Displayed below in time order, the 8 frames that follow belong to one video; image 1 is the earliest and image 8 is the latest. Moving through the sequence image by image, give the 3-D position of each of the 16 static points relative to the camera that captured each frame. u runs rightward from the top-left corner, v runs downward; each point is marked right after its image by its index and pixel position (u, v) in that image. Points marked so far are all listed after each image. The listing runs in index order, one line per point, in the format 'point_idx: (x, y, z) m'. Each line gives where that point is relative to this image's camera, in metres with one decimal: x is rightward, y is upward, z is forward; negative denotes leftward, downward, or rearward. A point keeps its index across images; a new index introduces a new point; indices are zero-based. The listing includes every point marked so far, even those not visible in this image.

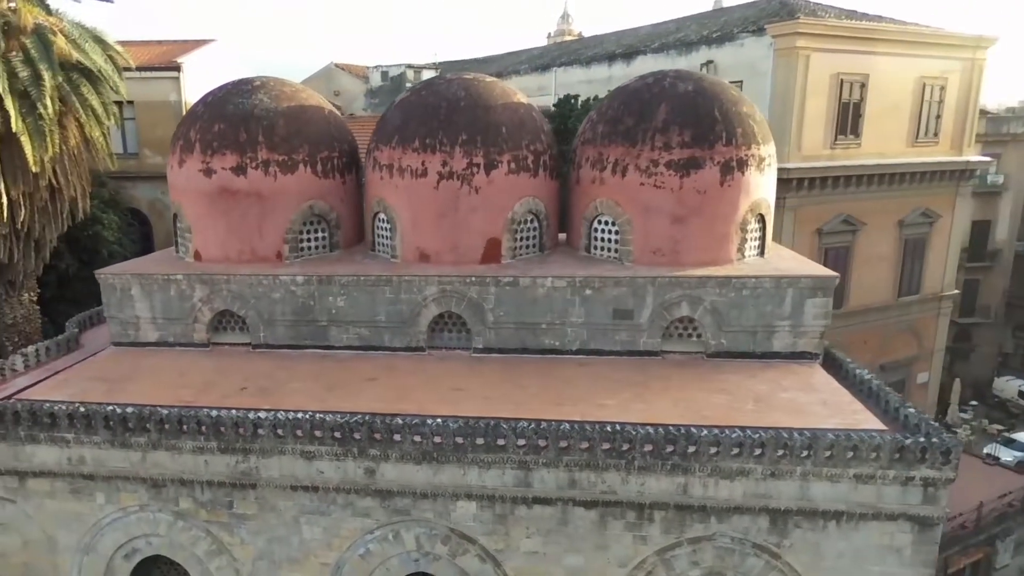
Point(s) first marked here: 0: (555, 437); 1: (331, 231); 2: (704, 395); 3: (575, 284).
0: (+0.5, -1.7, +6.5) m
1: (-3.2, +1.1, +10.5) m
2: (+2.6, -1.4, +7.6) m
3: (+1.1, +0.1, +8.8) m
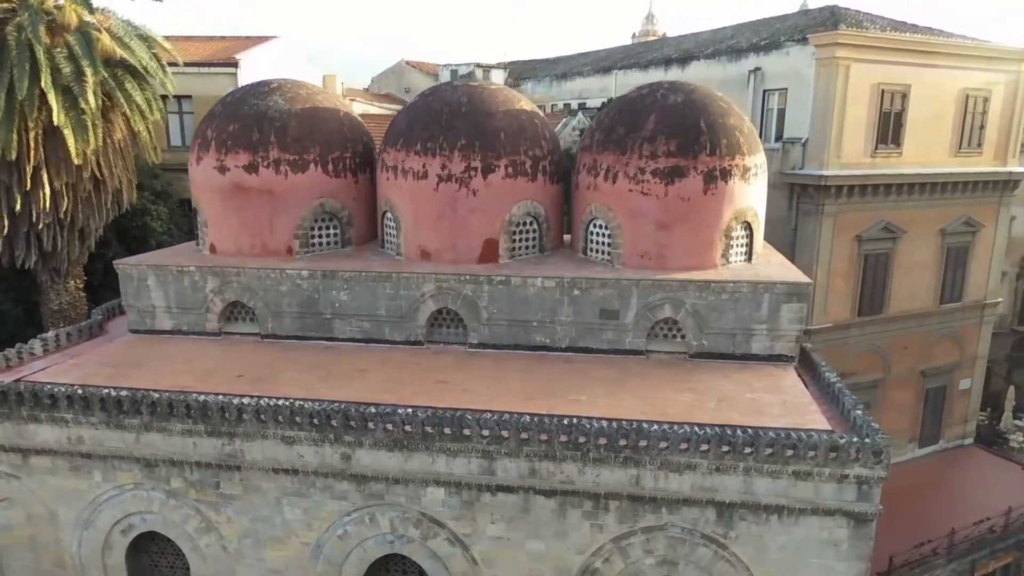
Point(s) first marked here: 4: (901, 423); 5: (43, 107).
0: (0.0, -1.7, +6.8) m
1: (-3.3, +1.2, +11.1) m
2: (+2.2, -1.5, +7.9) m
3: (+0.8, +0.1, +9.1) m
4: (+10.9, -3.7, +15.4) m
5: (-9.8, +4.0, +12.3) m
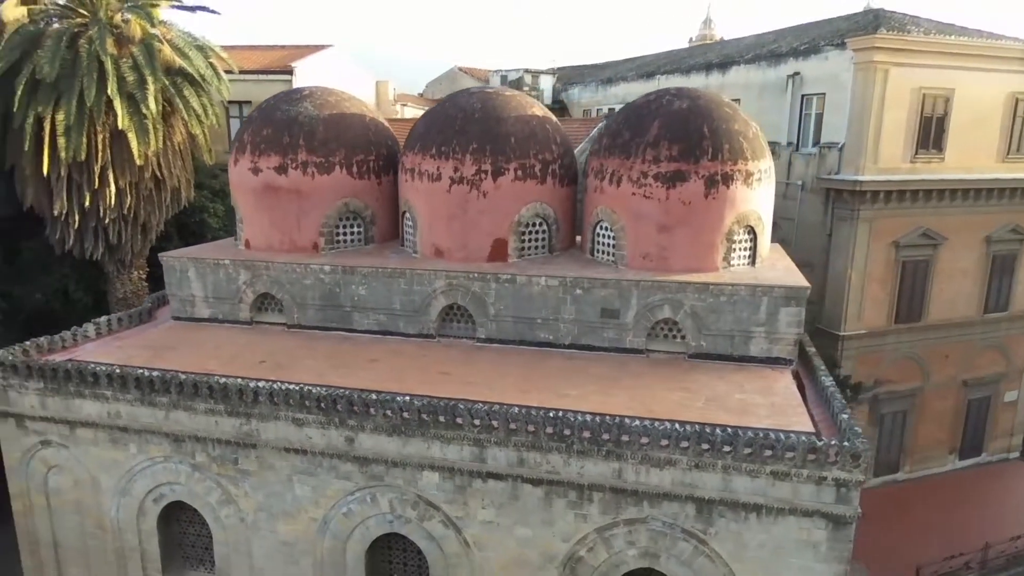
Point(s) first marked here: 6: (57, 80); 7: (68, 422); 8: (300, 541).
0: (-0.1, -1.7, +7.2) m
1: (-3.1, +1.3, +11.8) m
2: (+2.2, -1.5, +8.1) m
3: (+0.9, +0.1, +9.5) m
4: (+11.3, -3.9, +14.9) m
5: (-9.4, +4.2, +13.5) m
6: (-10.2, +4.8, +12.9) m
7: (-7.2, -2.2, +9.2) m
8: (-3.2, -3.8, +8.6) m
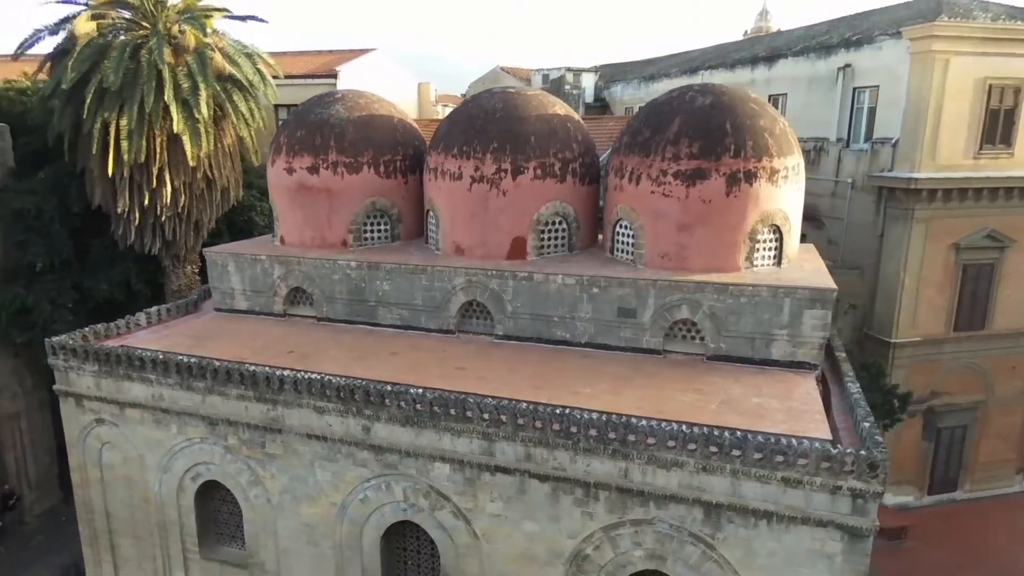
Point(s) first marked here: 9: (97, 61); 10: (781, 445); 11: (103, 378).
0: (0.0, -1.7, +7.3) m
1: (-2.6, +1.4, +12.1) m
2: (+2.3, -1.5, +8.0) m
3: (+1.2, +0.1, +9.4) m
4: (+12.0, -4.0, +14.0) m
5: (-8.7, +4.4, +14.3) m
6: (-9.5, +4.9, +13.8) m
7: (-7.0, -2.1, +9.9) m
8: (-3.0, -3.8, +8.9) m
9: (-10.3, +5.7, +14.0) m
10: (+3.0, -1.8, +6.4) m
11: (-7.2, -1.6, +9.9) m
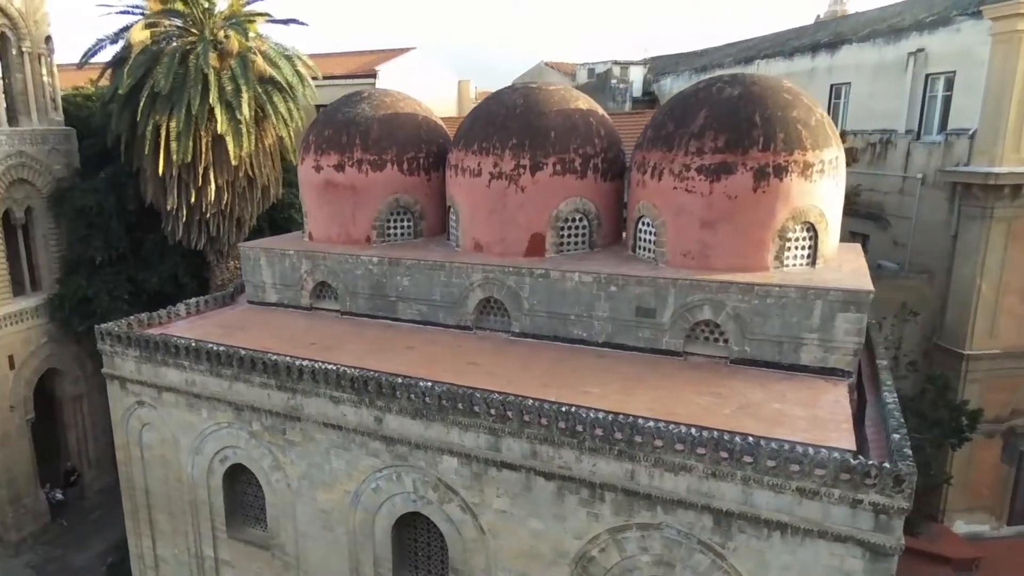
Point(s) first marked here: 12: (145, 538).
0: (+0.1, -1.6, +7.2) m
1: (-2.1, +1.5, +12.1) m
2: (+2.4, -1.5, +7.7) m
3: (+1.5, +0.1, +9.2) m
4: (+12.5, -4.2, +12.9) m
5: (-7.9, +4.6, +14.8) m
6: (-8.8, +5.1, +14.5) m
7: (-6.7, -1.9, +10.3) m
8: (-2.9, -3.7, +9.0) m
9: (-9.5, +5.9, +14.7) m
10: (+3.0, -1.8, +6.0) m
11: (-6.9, -1.4, +10.3) m
12: (-7.5, -5.2, +11.3) m
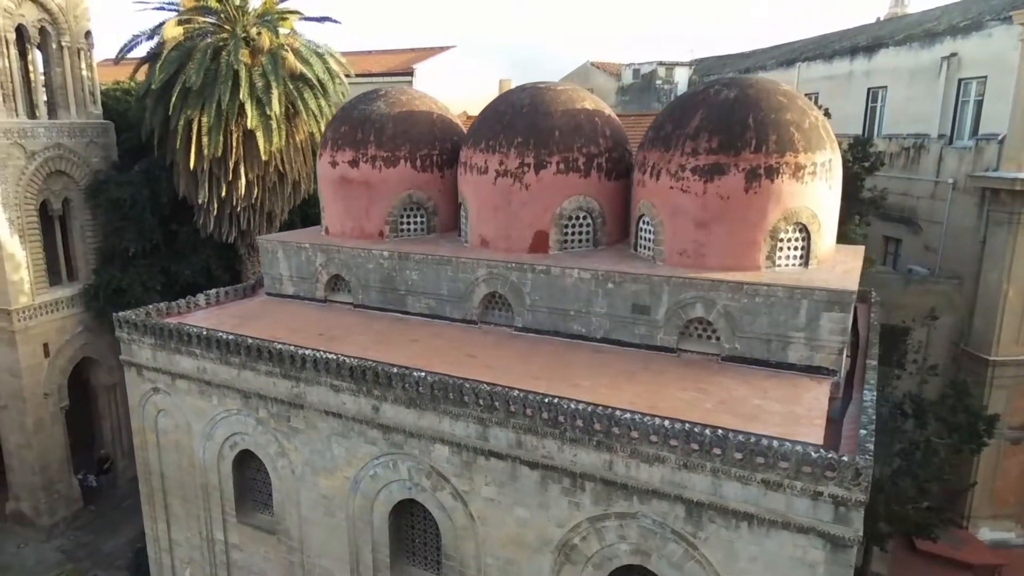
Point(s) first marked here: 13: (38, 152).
0: (-0.1, -1.5, +7.5) m
1: (-1.9, +1.6, +12.5) m
2: (+2.3, -1.4, +7.8) m
3: (+1.4, +0.2, +9.5) m
4: (+12.6, -4.3, +12.5) m
5: (-7.5, +4.9, +15.5) m
6: (-8.4, +5.4, +15.2) m
7: (-6.7, -1.7, +11.0) m
8: (-3.0, -3.5, +9.5) m
9: (-9.1, +6.2, +15.5) m
10: (+2.8, -1.8, +6.2) m
11: (-6.9, -1.2, +11.0) m
12: (-7.5, -5.0, +12.0) m
13: (-12.4, +3.6, +14.9) m
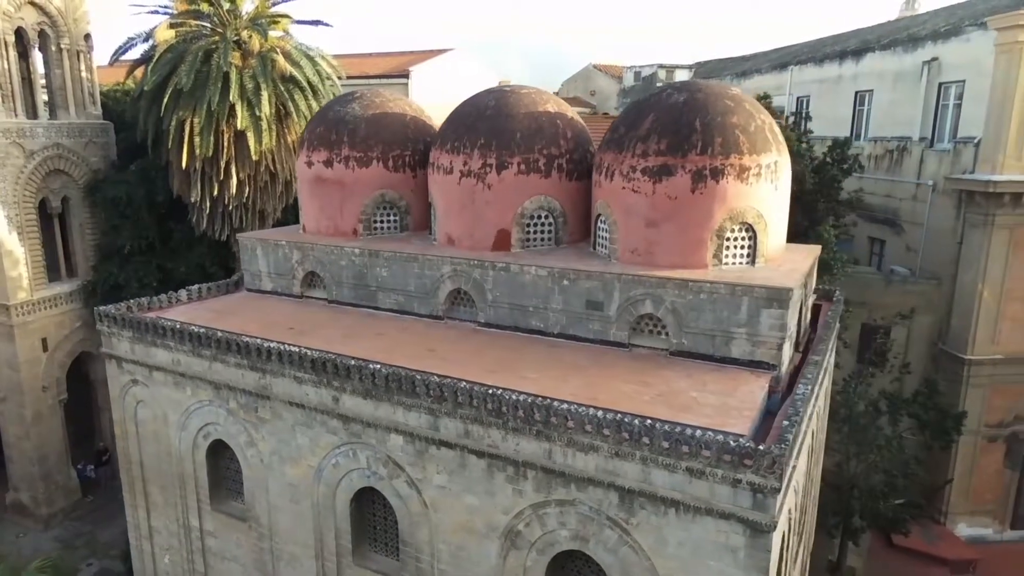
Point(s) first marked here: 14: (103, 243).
0: (-0.8, -1.5, +7.8) m
1: (-2.6, +1.7, +12.9) m
2: (+1.6, -1.4, +8.1) m
3: (+0.7, +0.2, +9.8) m
4: (+11.9, -4.3, +12.8) m
5: (-8.2, +4.9, +15.9) m
6: (-9.0, +5.5, +15.6) m
7: (-7.4, -1.6, +11.4) m
8: (-3.7, -3.4, +9.8) m
9: (-9.7, +6.3, +15.9) m
10: (+2.0, -1.7, +6.5) m
11: (-7.6, -1.1, +11.4) m
12: (-8.2, -4.9, +12.4) m
13: (-13.0, +3.7, +15.3) m
14: (-12.5, +1.4, +17.2) m
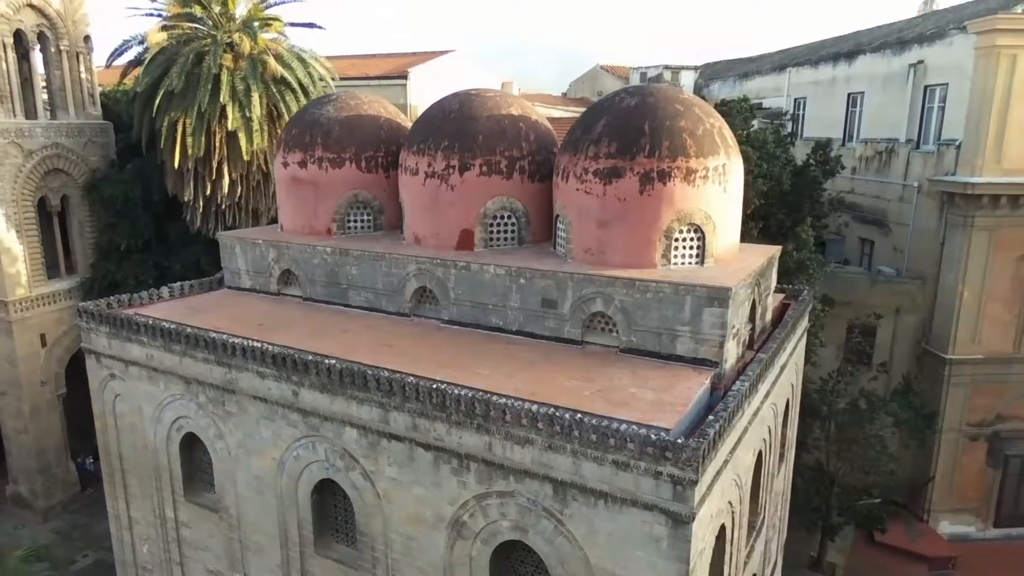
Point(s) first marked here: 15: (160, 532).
0: (-1.6, -1.4, +8.1) m
1: (-3.3, +1.7, +13.2) m
2: (+0.8, -1.4, +8.4) m
3: (0.0, +0.3, +10.0) m
4: (+11.1, -4.3, +12.9) m
5: (-8.8, +5.0, +16.3) m
6: (-9.7, +5.6, +16.0) m
7: (-8.1, -1.5, +11.7) m
8: (-4.4, -3.4, +10.2) m
9: (-10.4, +6.4, +16.3) m
10: (+1.2, -1.7, +6.7) m
11: (-8.3, -1.1, +11.8) m
12: (-9.0, -4.8, +12.8) m
13: (-13.7, +3.8, +15.8) m
14: (-13.2, +1.5, +17.7) m
15: (-7.8, -5.4, +12.3) m
